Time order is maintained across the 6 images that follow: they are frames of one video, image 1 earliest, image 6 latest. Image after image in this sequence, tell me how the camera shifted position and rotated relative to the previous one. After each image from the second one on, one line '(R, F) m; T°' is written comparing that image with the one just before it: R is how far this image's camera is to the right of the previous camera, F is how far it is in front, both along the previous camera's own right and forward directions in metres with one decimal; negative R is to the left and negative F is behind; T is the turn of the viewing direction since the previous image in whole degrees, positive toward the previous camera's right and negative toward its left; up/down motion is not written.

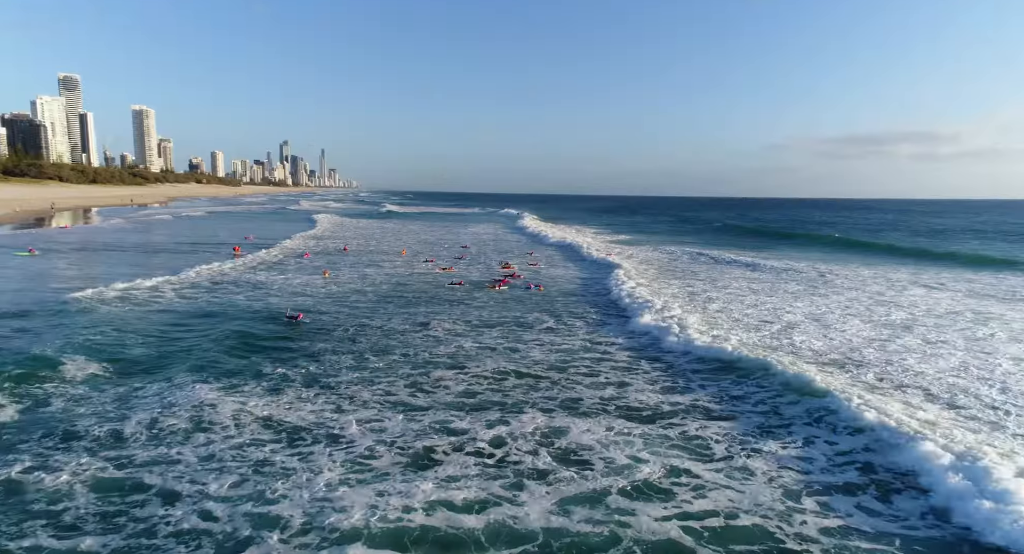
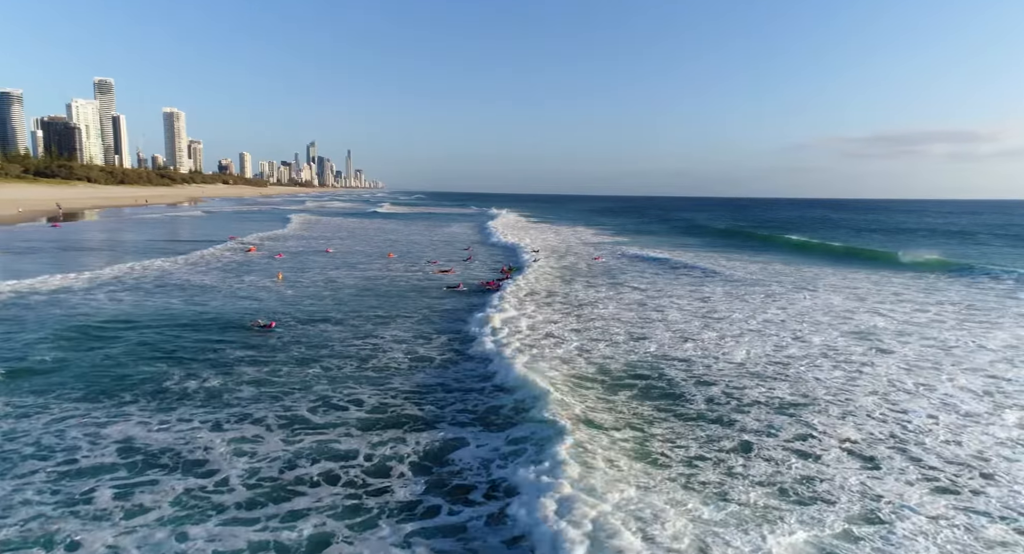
(+1.6, +0.6) m; 0°
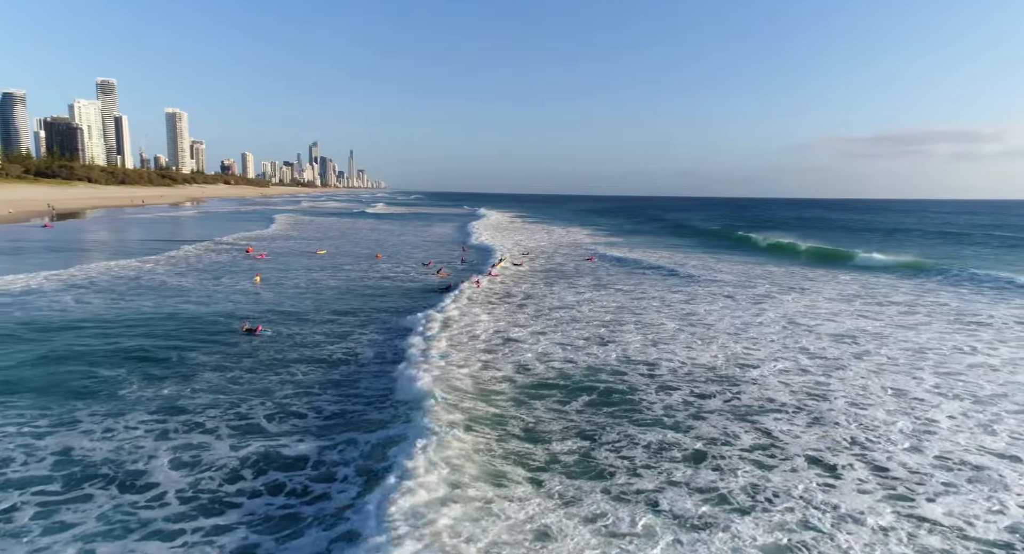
(+0.6, +0.2) m; 0°
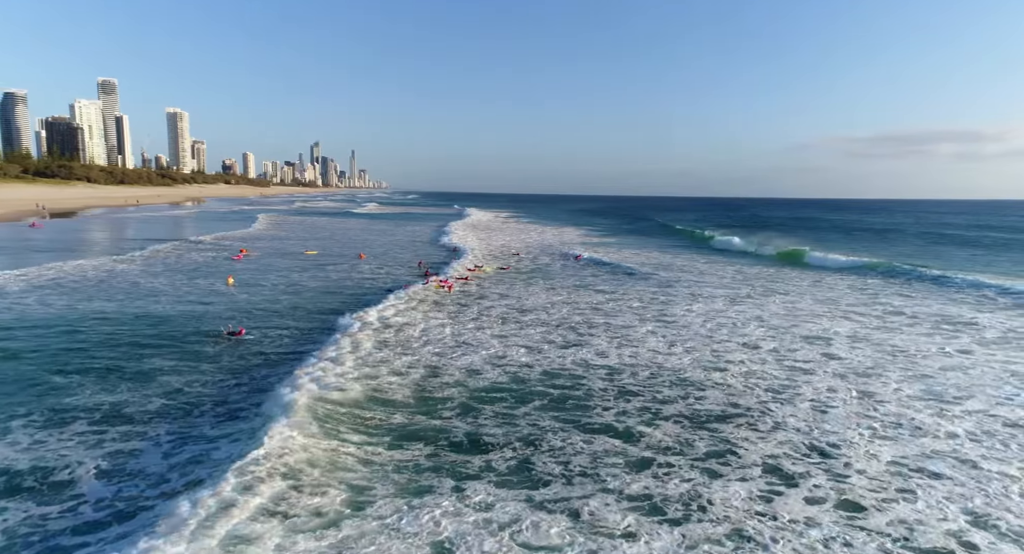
(+0.7, +0.3) m; 0°
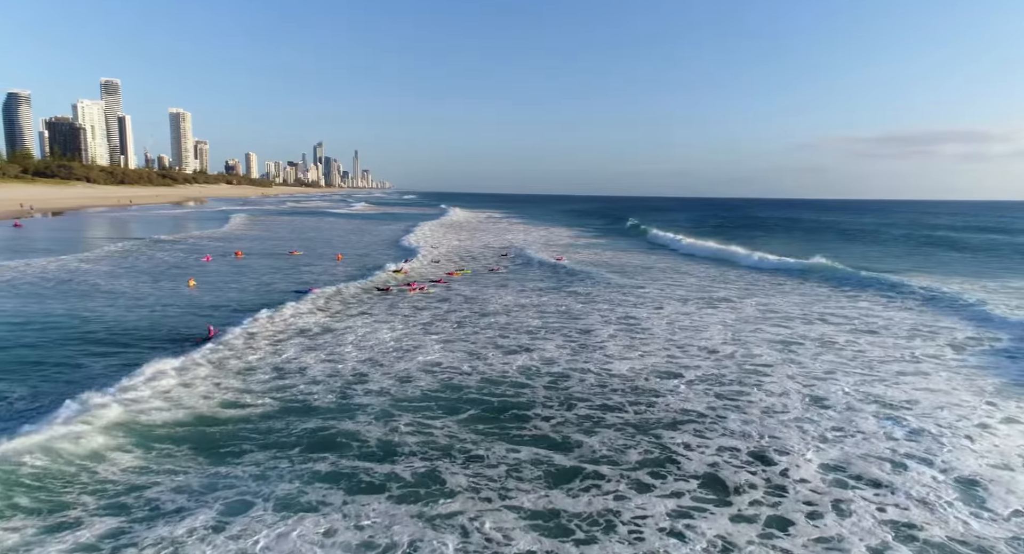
(+0.9, +0.4) m; 0°
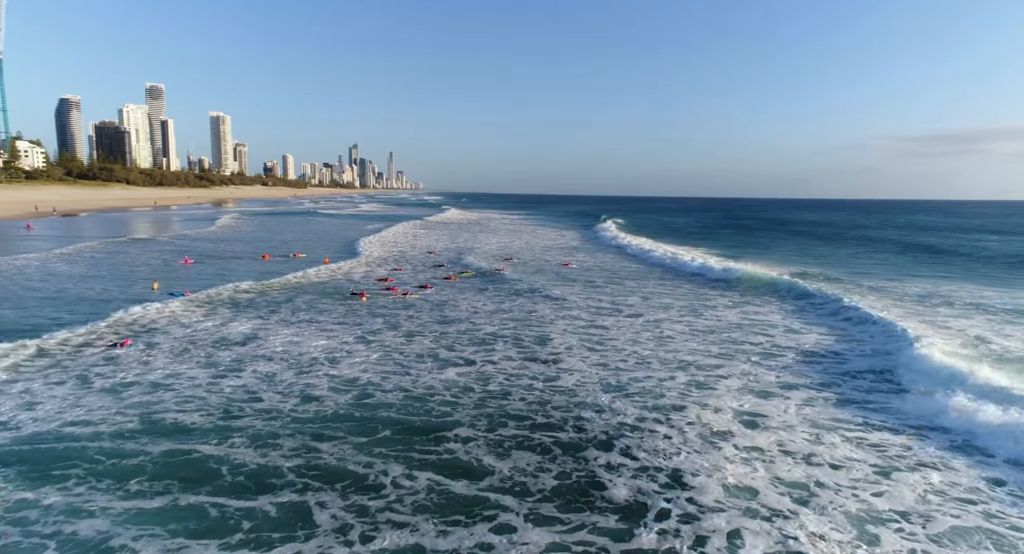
(+1.4, +0.6) m; -2°
